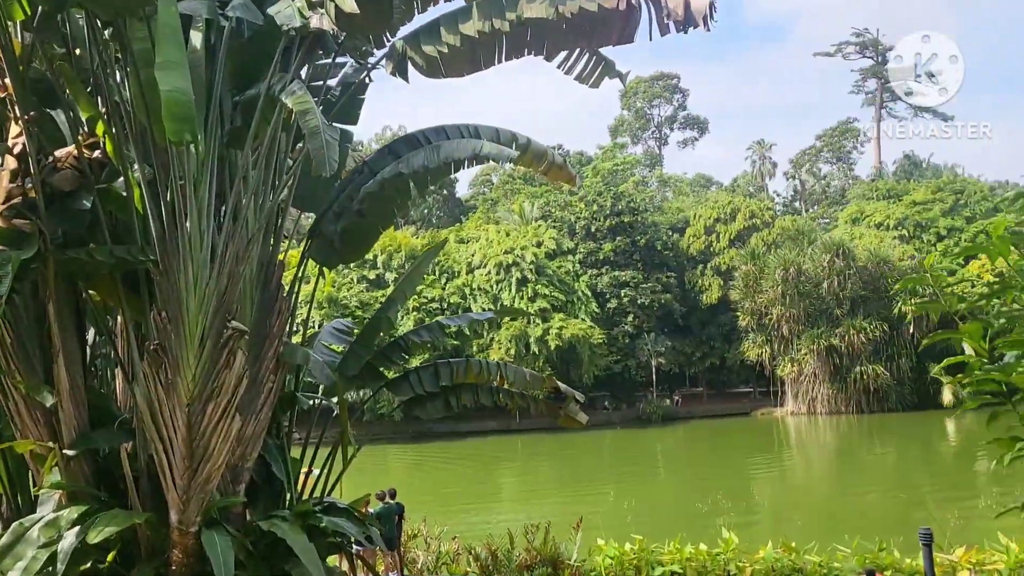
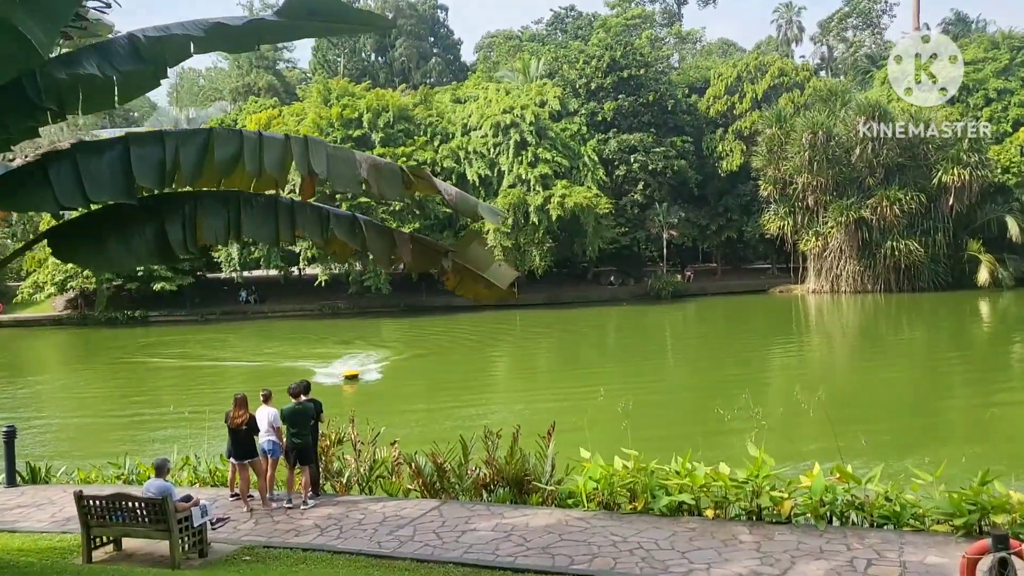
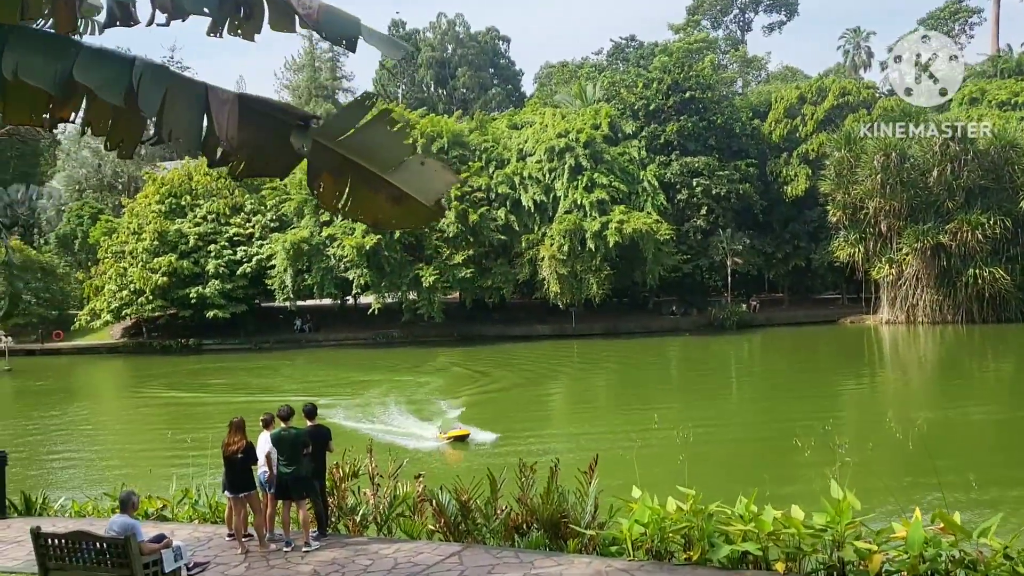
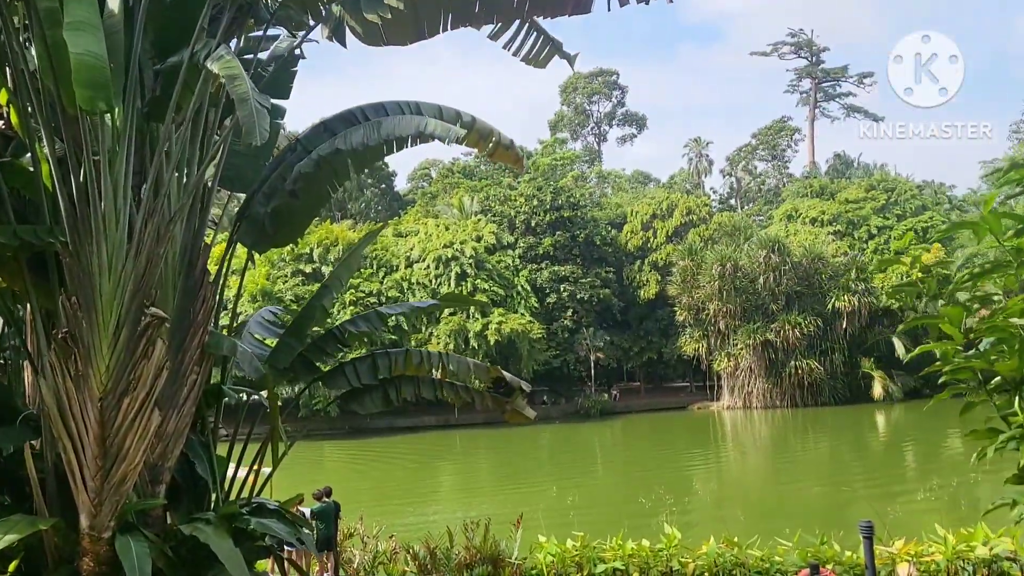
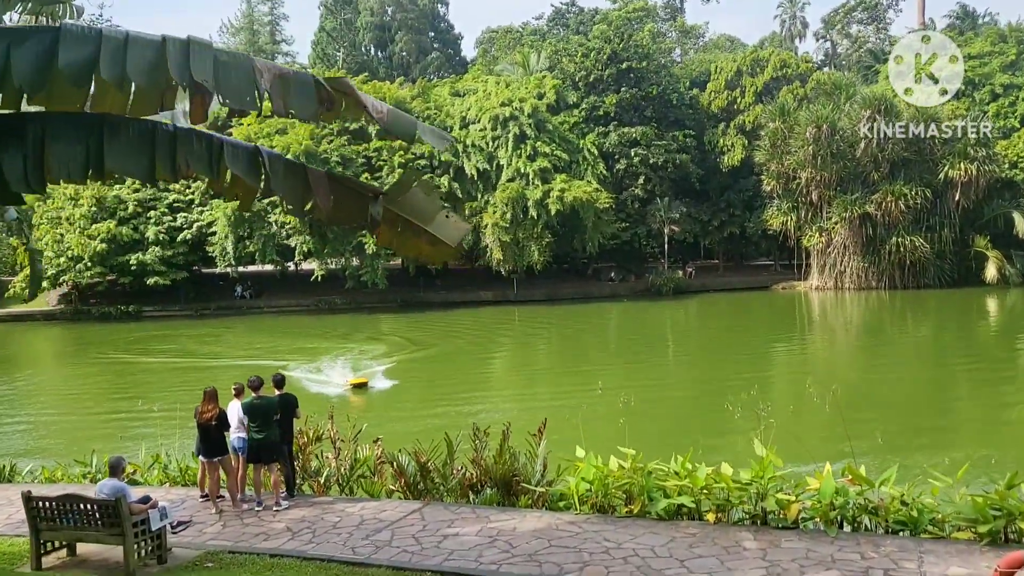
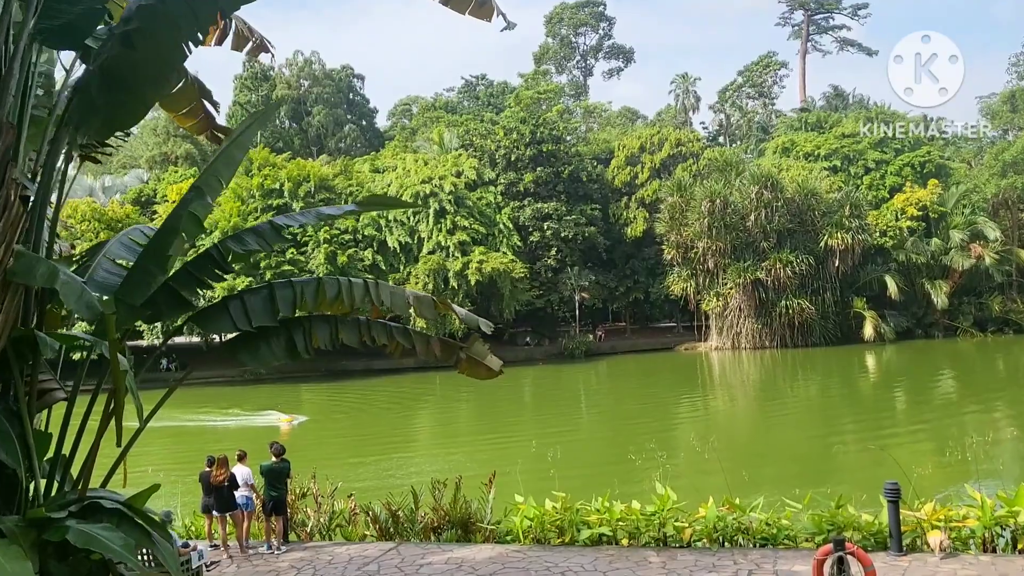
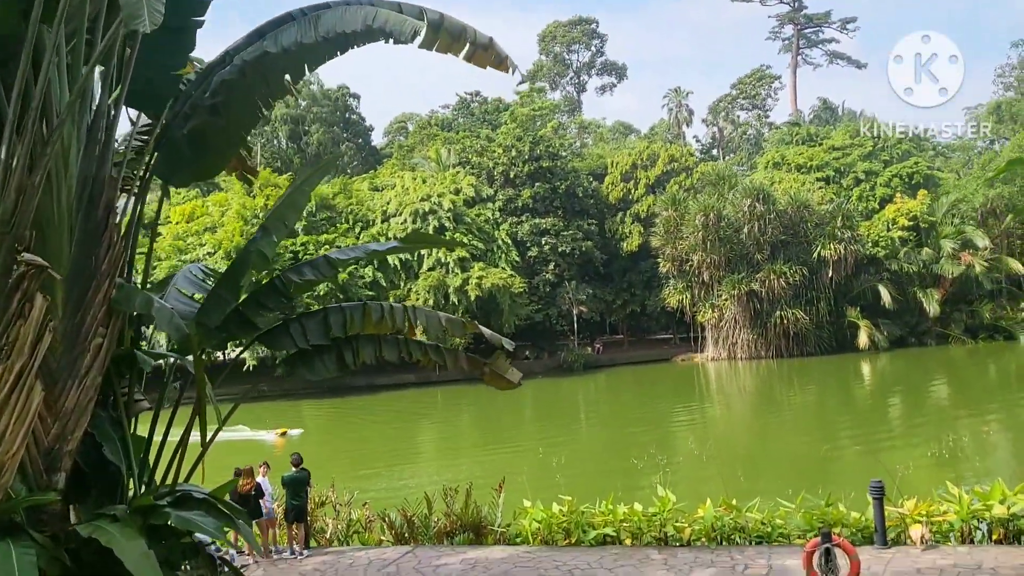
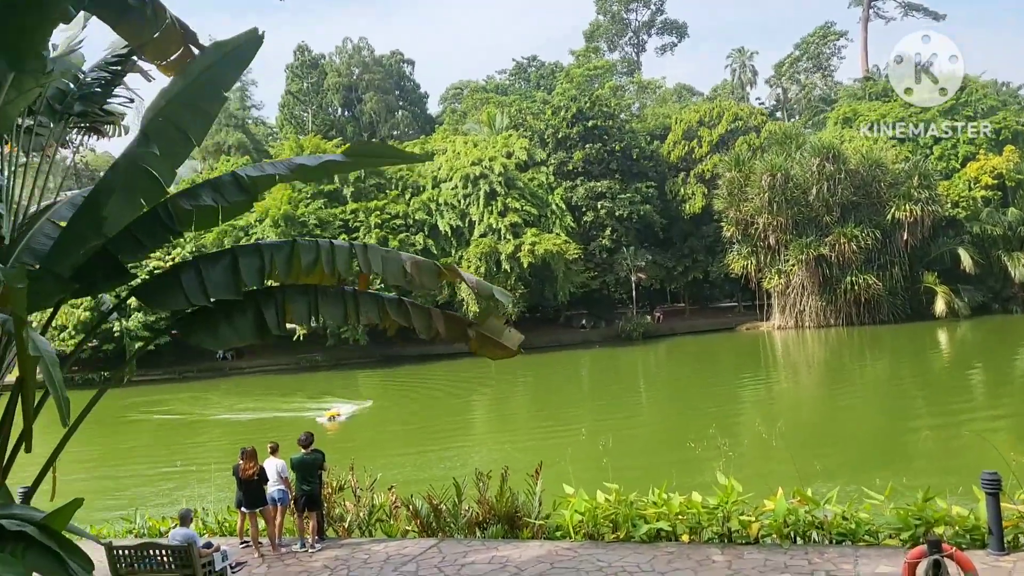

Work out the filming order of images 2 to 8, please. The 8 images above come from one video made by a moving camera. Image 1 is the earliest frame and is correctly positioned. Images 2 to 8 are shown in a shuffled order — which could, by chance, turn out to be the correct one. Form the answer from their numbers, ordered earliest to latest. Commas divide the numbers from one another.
4, 7, 6, 8, 2, 5, 3
